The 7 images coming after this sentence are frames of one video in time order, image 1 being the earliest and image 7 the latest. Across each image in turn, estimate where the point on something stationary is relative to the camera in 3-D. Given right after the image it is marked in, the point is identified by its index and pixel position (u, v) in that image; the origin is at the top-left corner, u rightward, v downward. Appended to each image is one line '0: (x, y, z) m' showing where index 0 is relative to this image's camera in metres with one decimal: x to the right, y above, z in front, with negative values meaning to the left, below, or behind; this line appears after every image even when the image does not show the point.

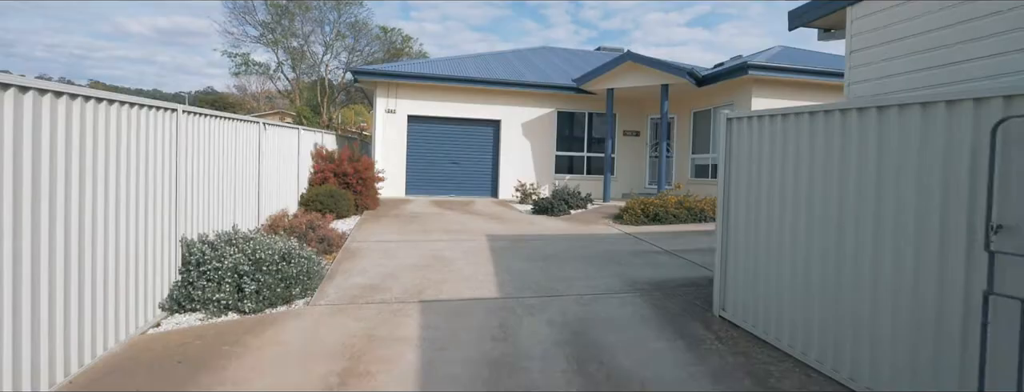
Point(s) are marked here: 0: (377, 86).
0: (-4.0, +3.3, +14.9) m
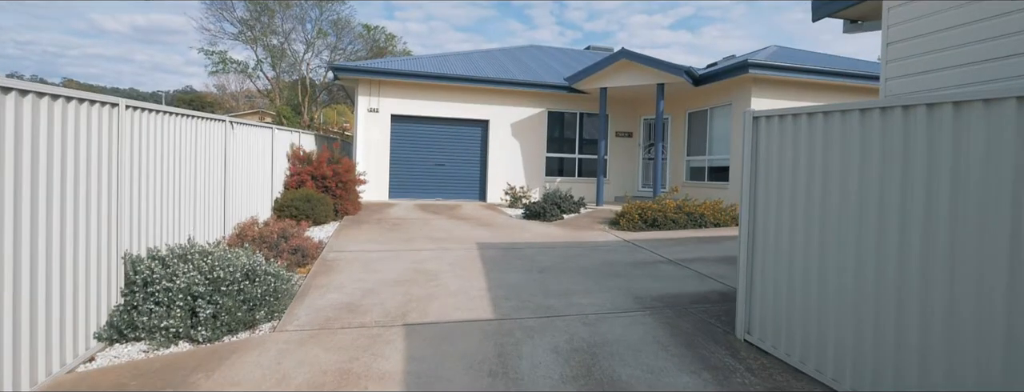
0: (-4.3, +3.2, +14.2) m
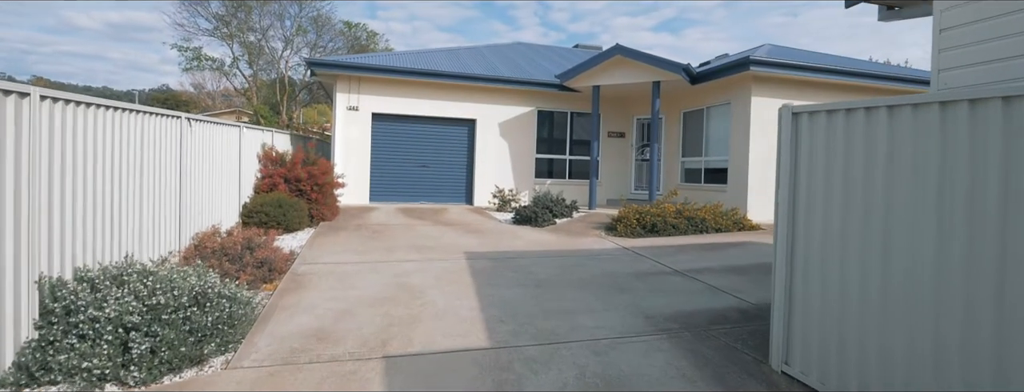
0: (-4.6, +3.1, +13.3) m
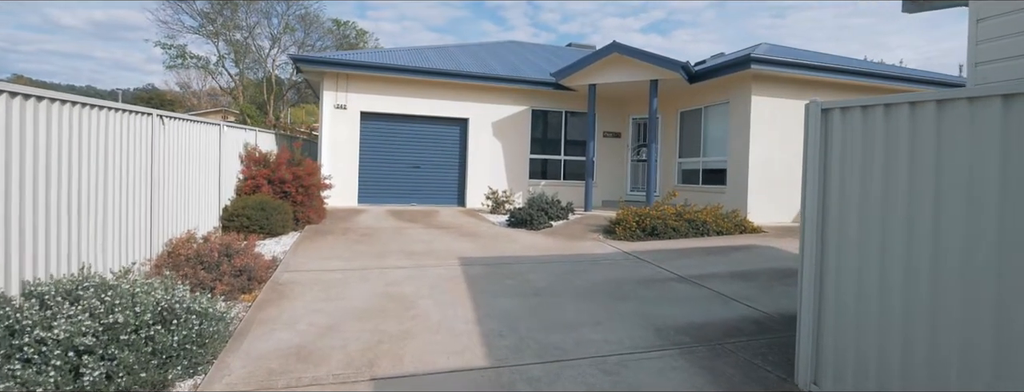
0: (-4.8, +3.0, +12.8) m
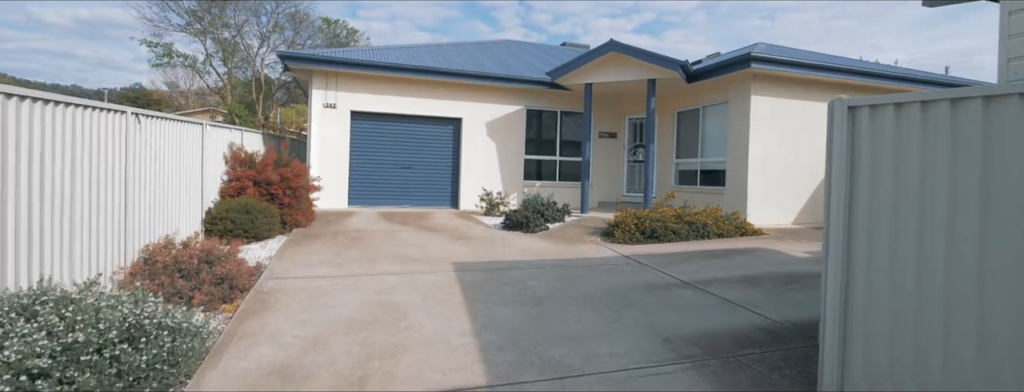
0: (-4.9, +3.0, +12.5) m
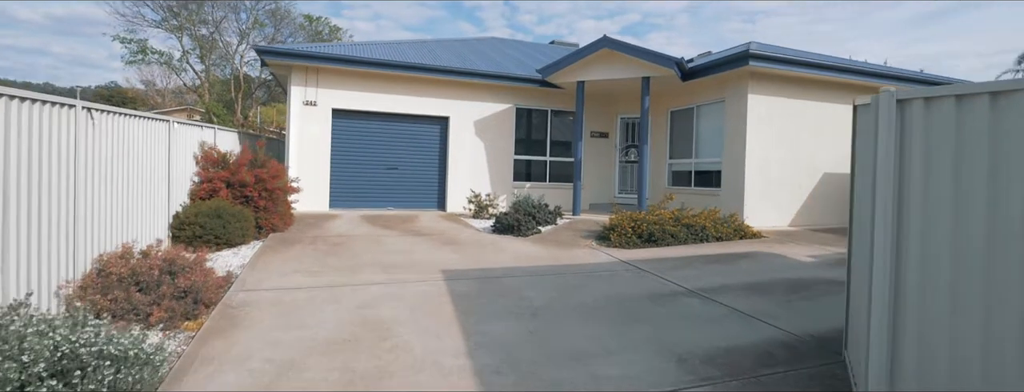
0: (-5.2, +2.9, +11.9) m
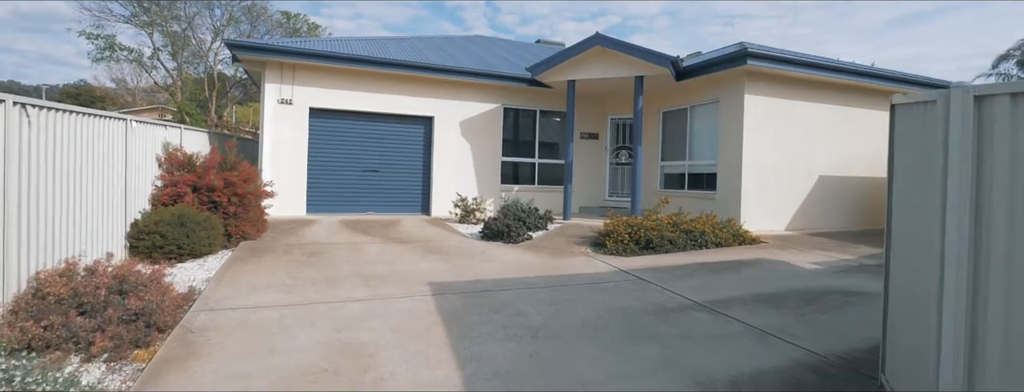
0: (-5.5, +2.9, +11.2) m
